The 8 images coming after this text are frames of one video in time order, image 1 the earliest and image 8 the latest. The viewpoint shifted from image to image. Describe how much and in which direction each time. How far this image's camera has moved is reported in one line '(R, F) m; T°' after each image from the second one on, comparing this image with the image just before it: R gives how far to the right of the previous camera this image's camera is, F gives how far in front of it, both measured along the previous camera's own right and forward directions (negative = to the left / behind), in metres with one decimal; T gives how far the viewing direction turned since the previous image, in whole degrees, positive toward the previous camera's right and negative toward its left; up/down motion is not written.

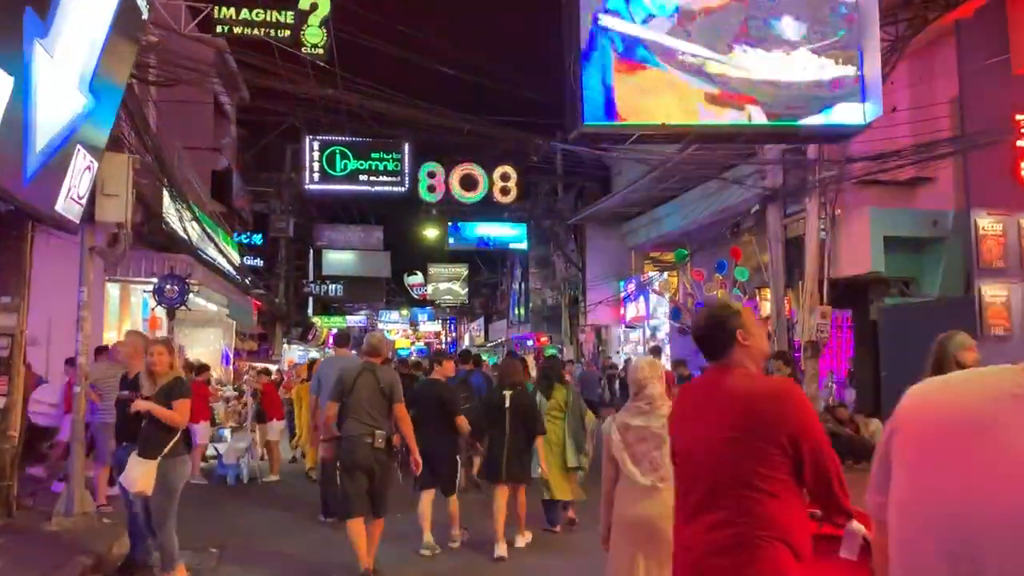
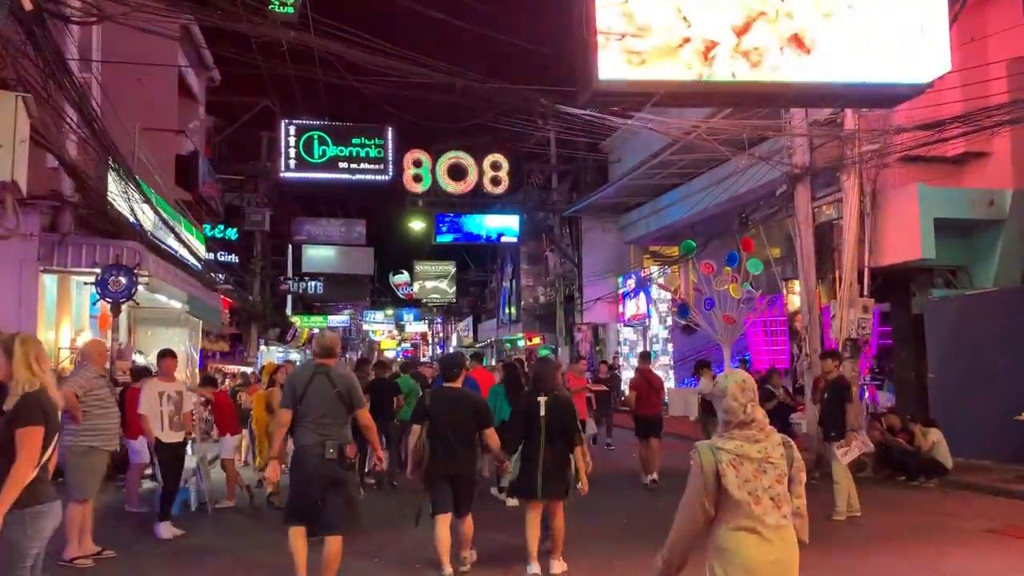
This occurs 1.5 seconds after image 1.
(-0.2, +2.0) m; +1°
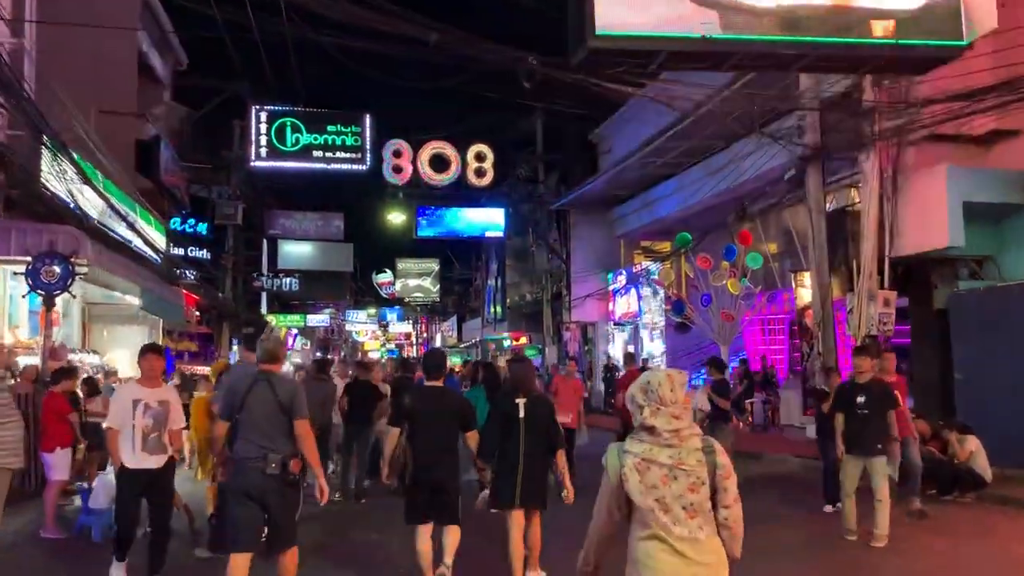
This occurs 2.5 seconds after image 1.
(0.0, +1.4) m; +1°
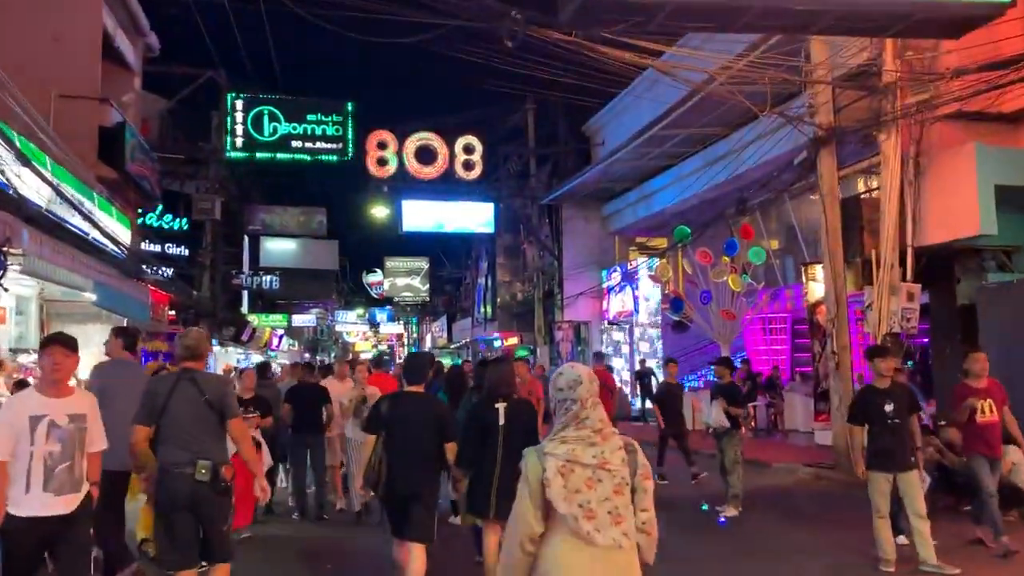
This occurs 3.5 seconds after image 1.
(+0.1, +1.2) m; 0°
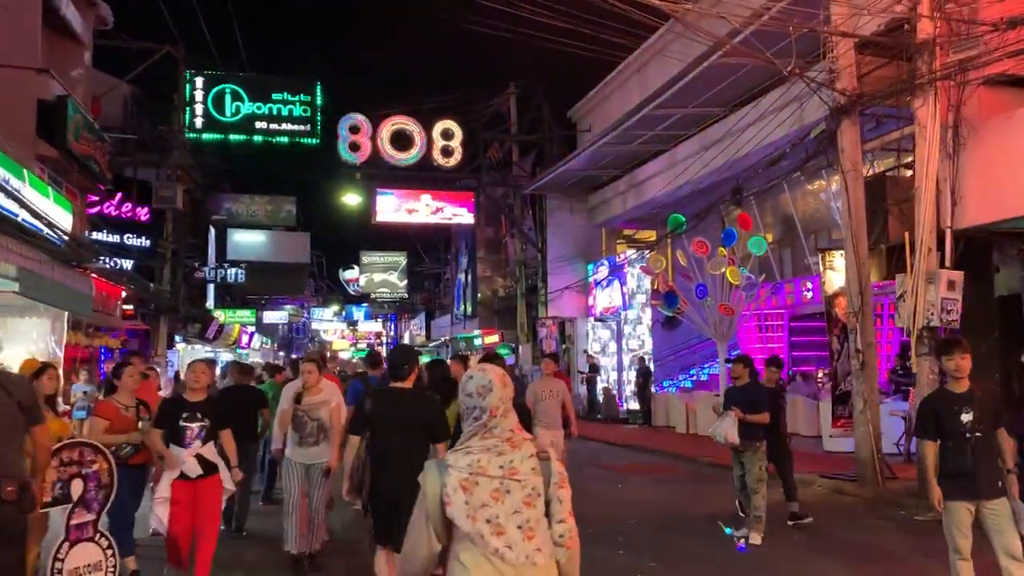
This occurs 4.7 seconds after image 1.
(0.0, +1.6) m; +1°
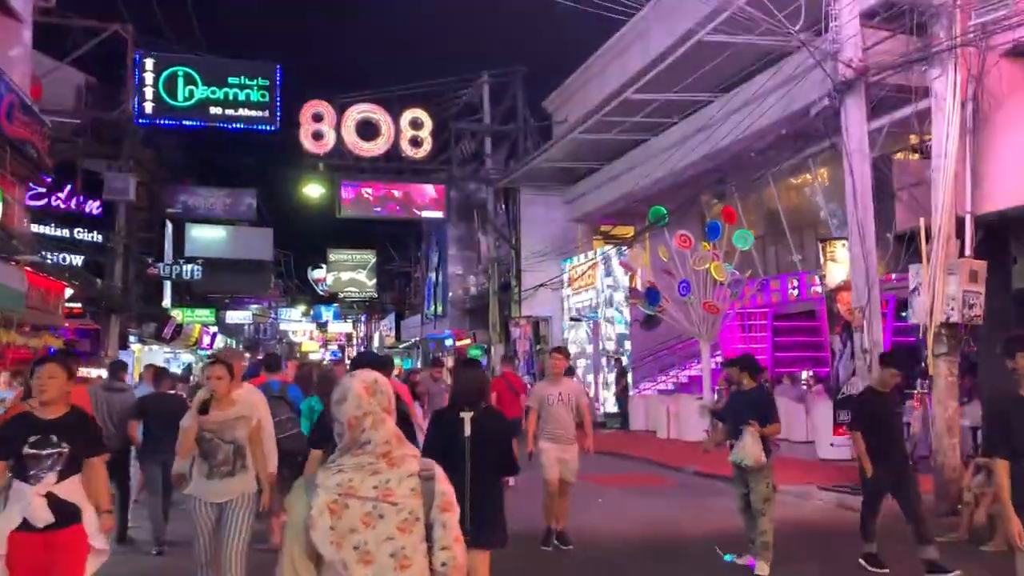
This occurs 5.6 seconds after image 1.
(0.0, +1.2) m; +2°
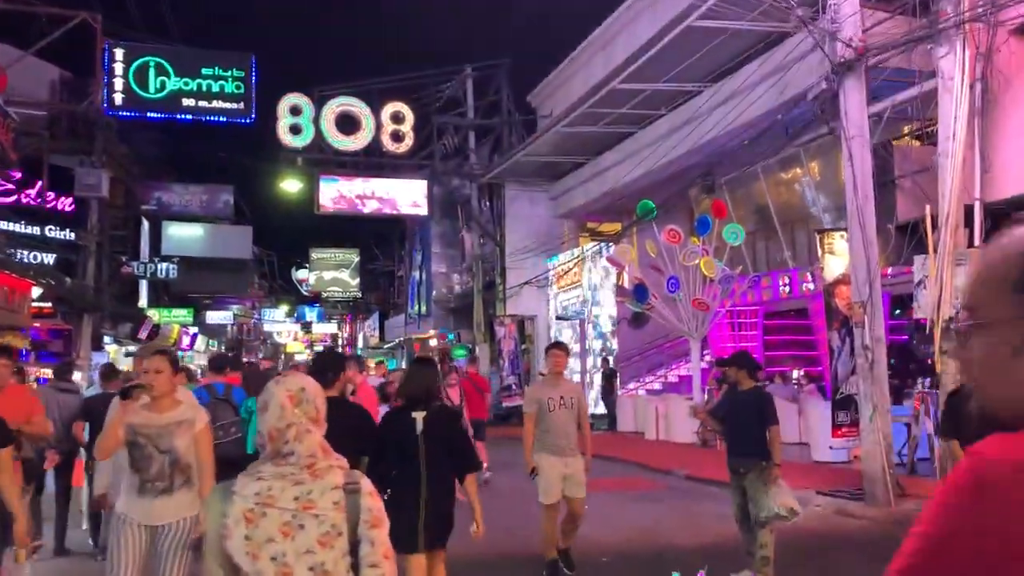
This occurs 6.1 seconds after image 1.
(+0.1, +0.6) m; +1°
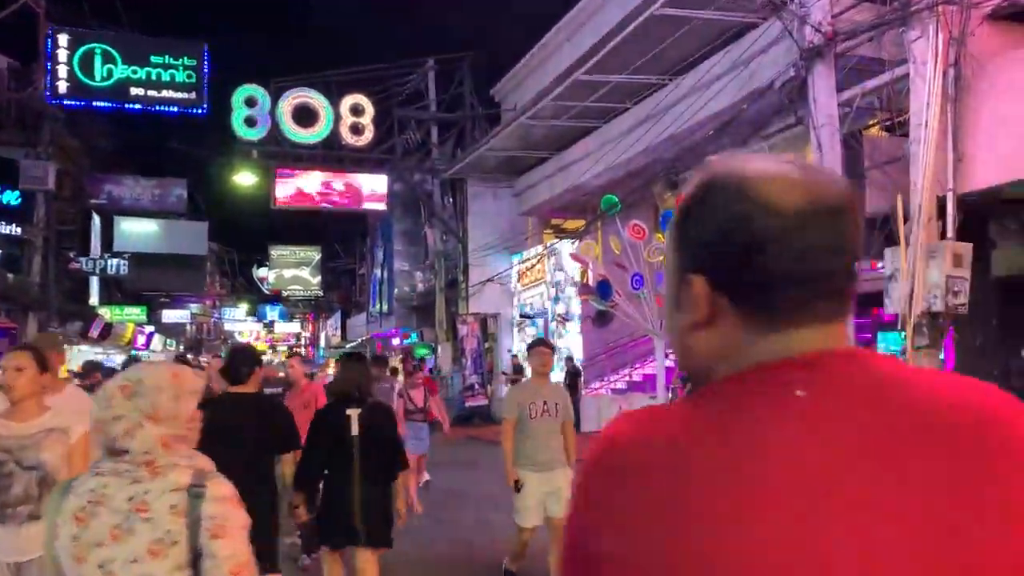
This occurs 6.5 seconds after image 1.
(+0.1, +0.5) m; +2°
